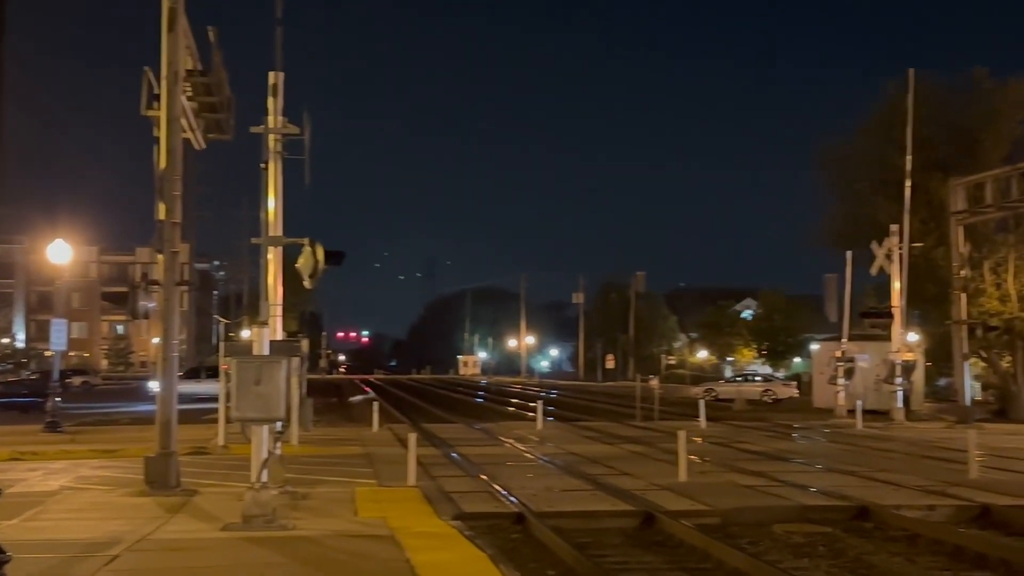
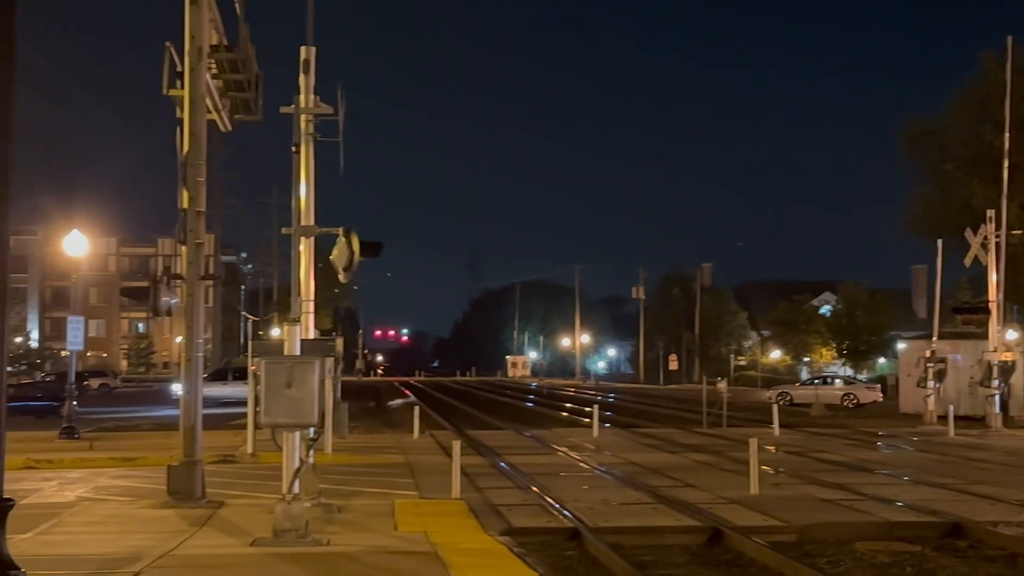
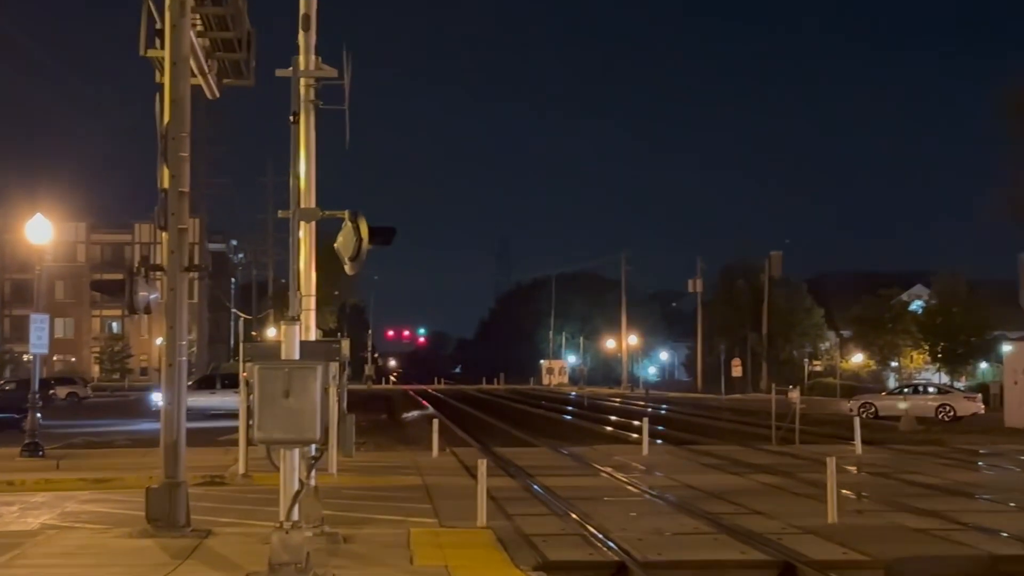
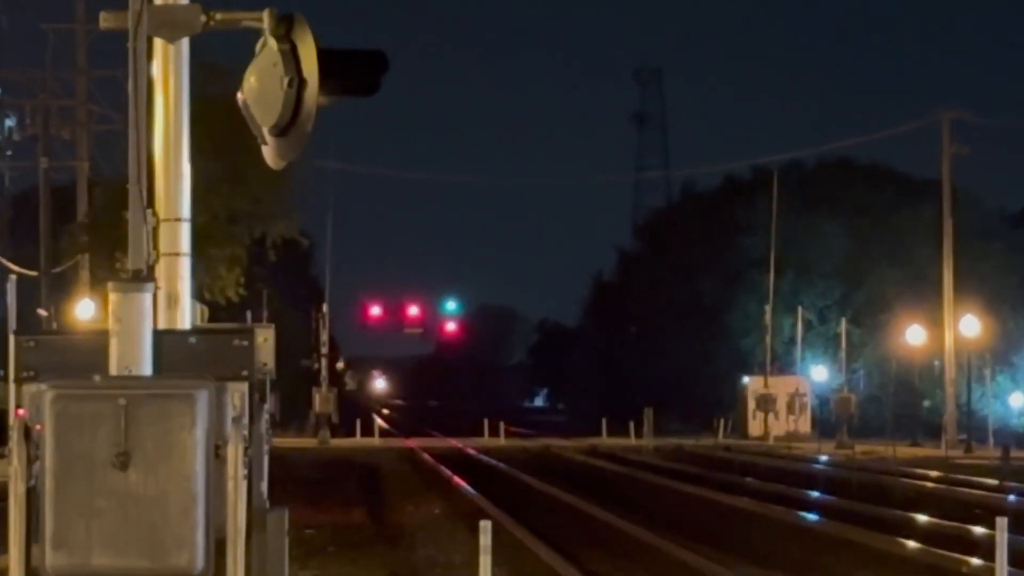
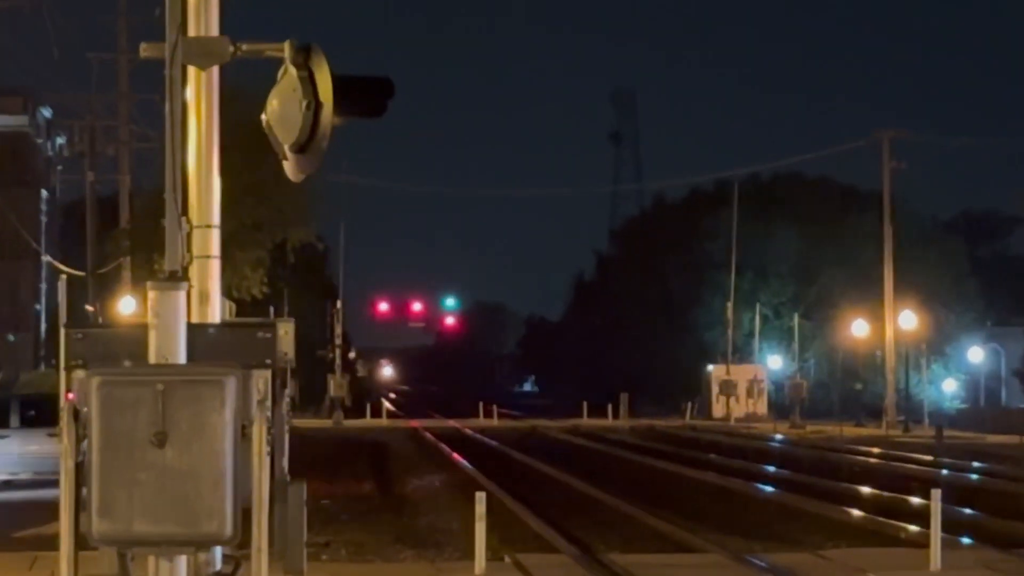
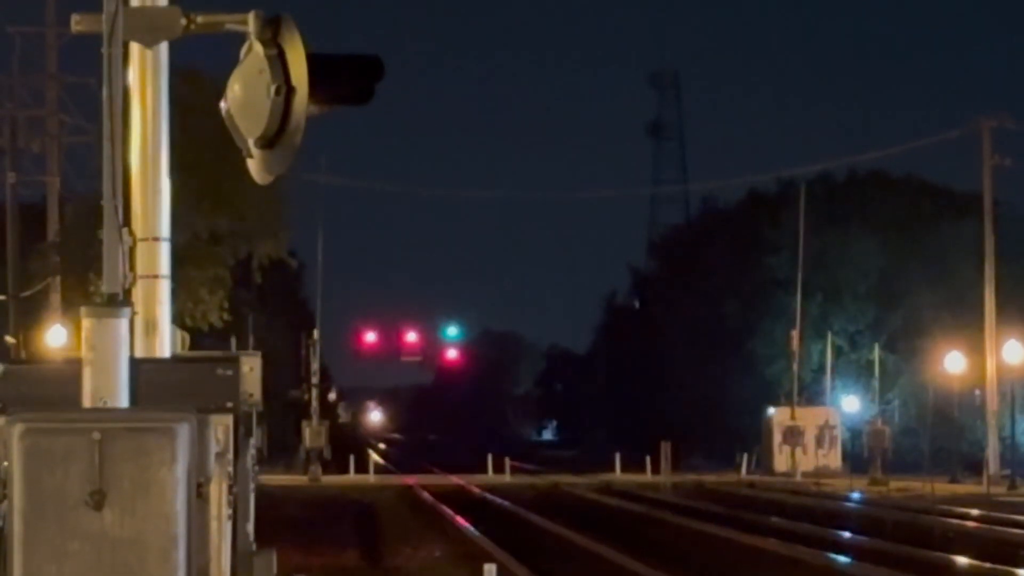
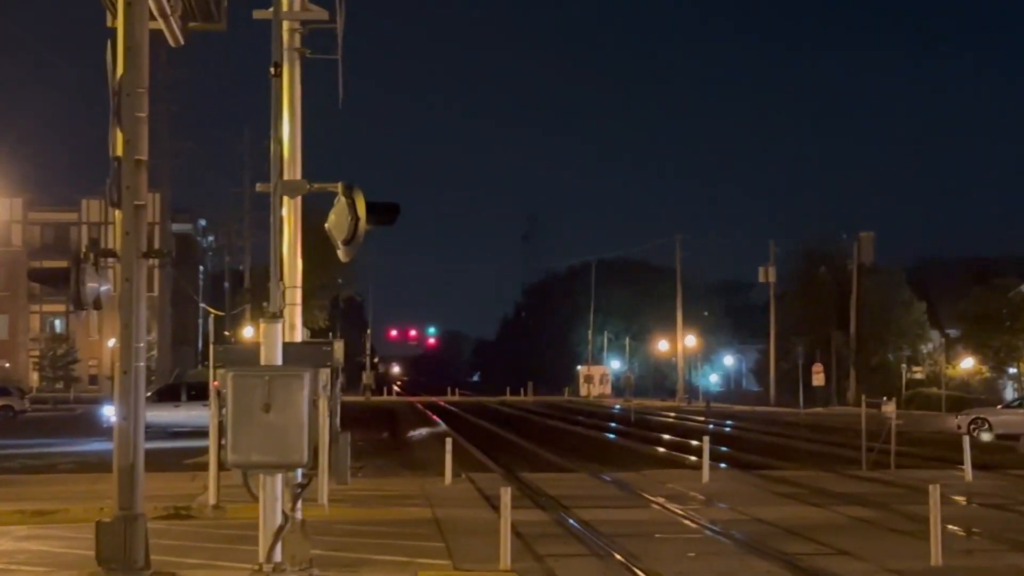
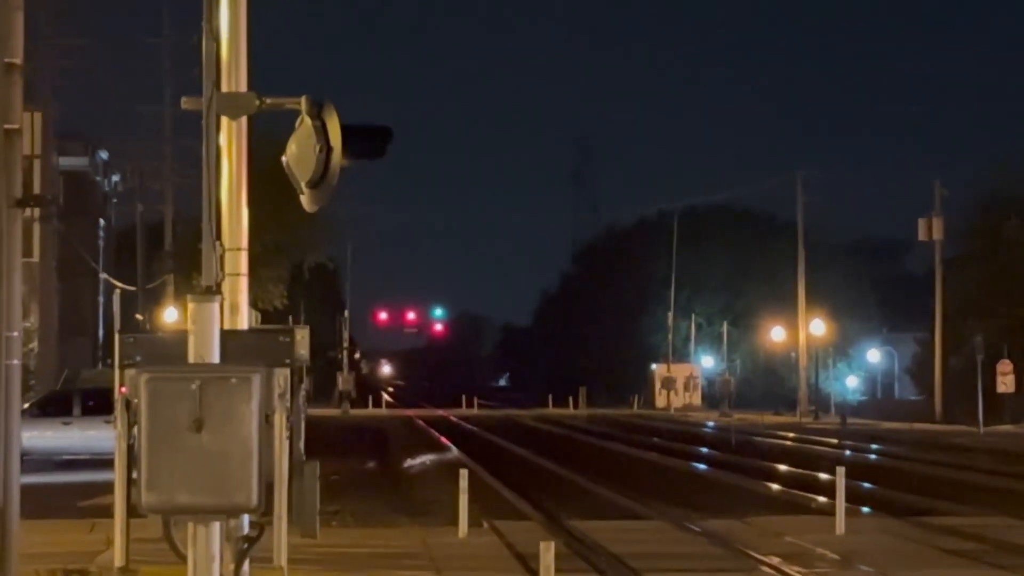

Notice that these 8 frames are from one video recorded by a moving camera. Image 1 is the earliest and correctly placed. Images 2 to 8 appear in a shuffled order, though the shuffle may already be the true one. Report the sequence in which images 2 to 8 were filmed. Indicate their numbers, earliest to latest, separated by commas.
2, 3, 7, 8, 5, 4, 6
